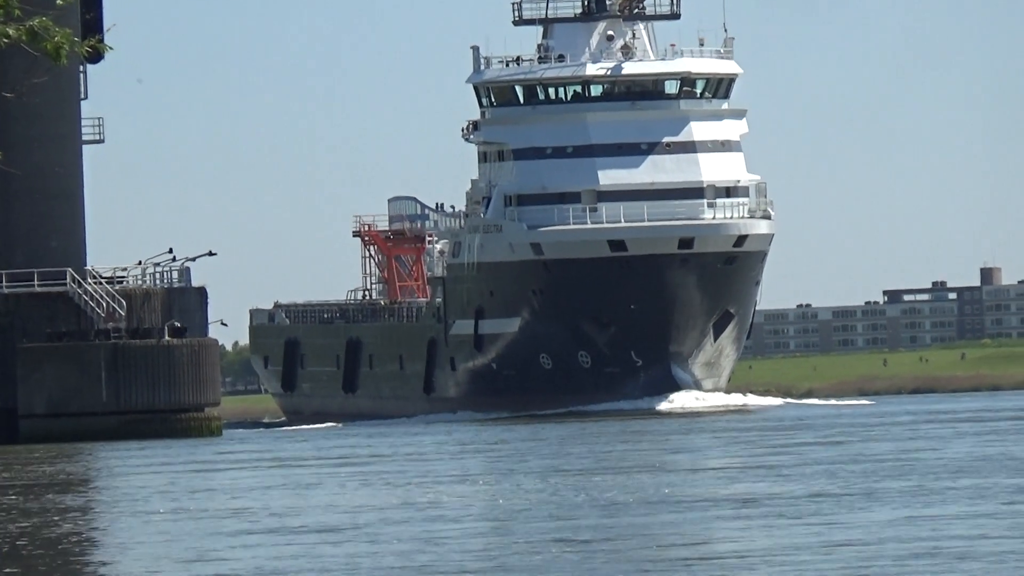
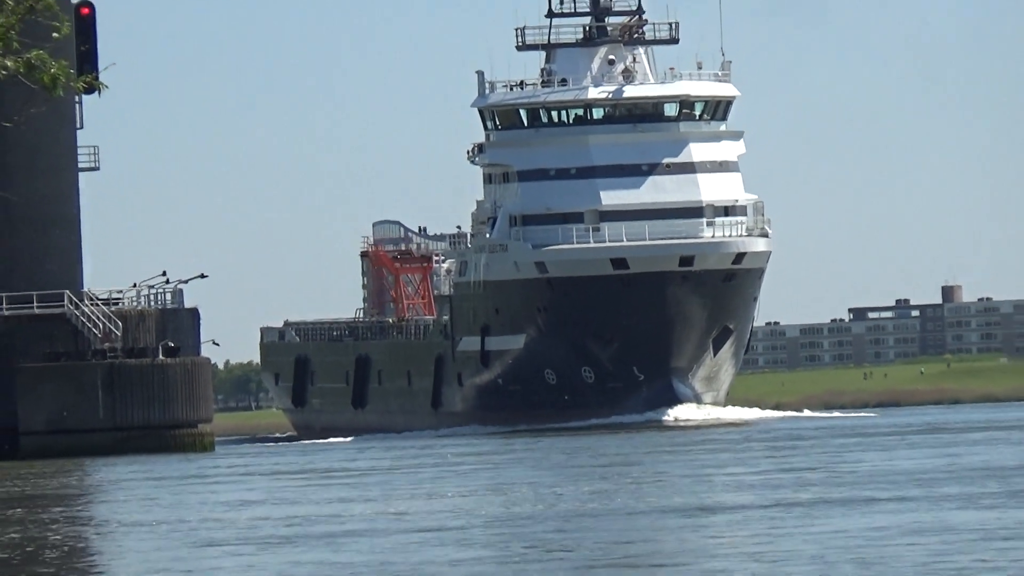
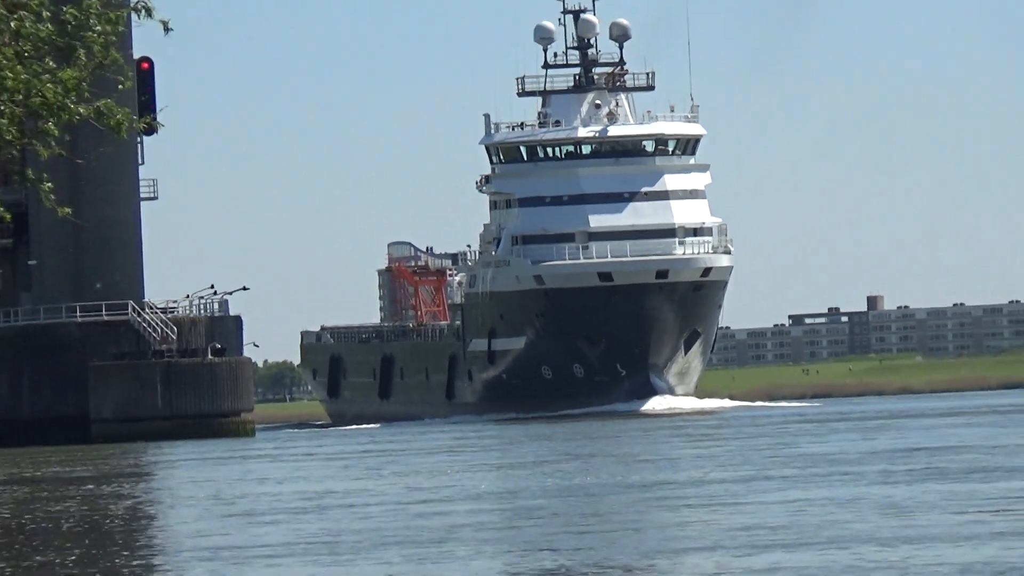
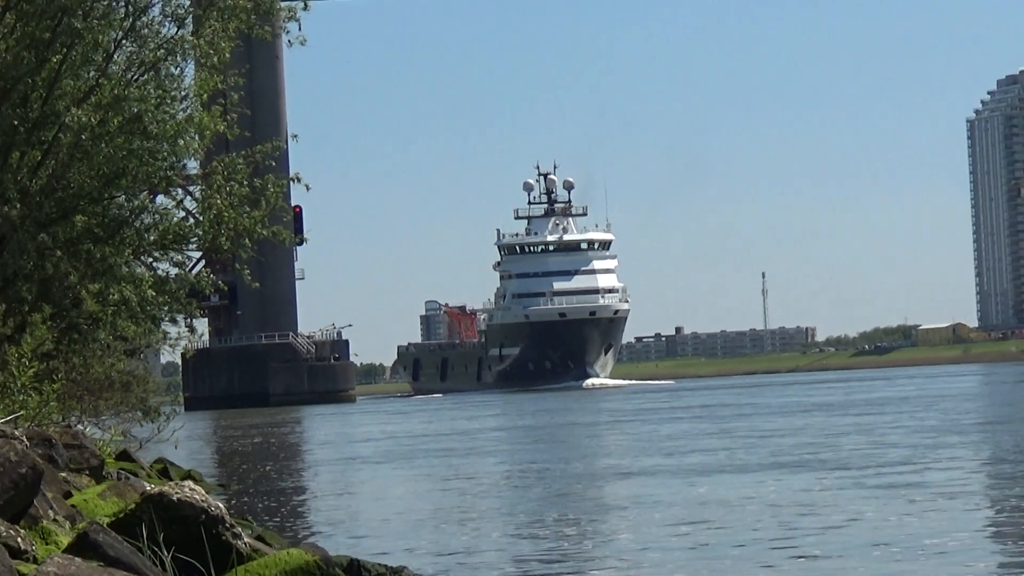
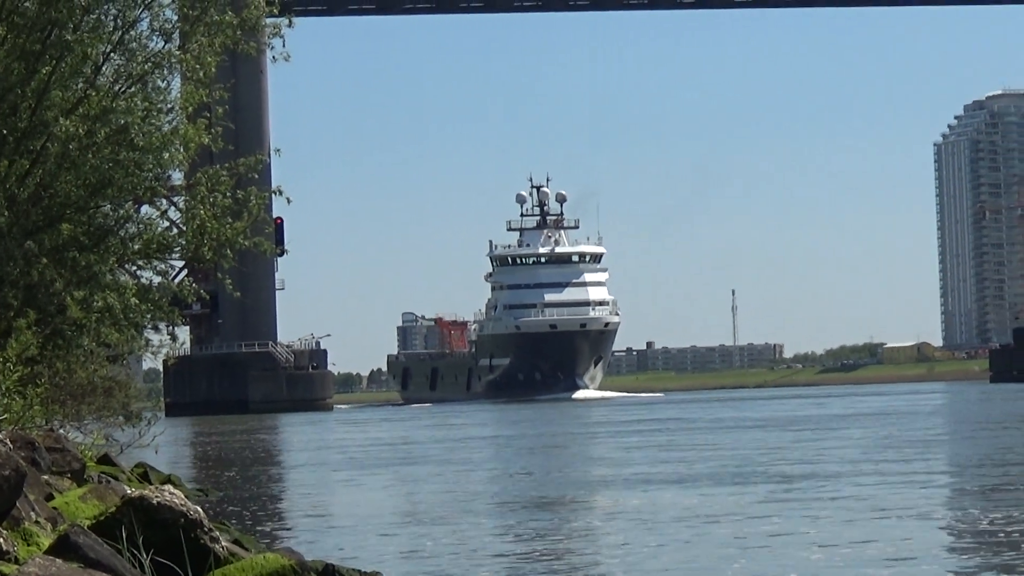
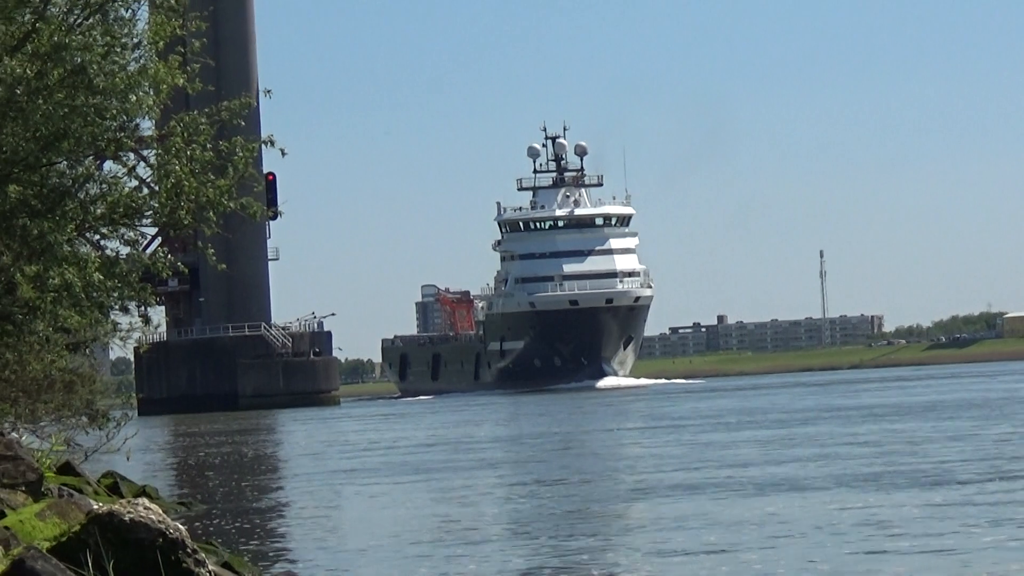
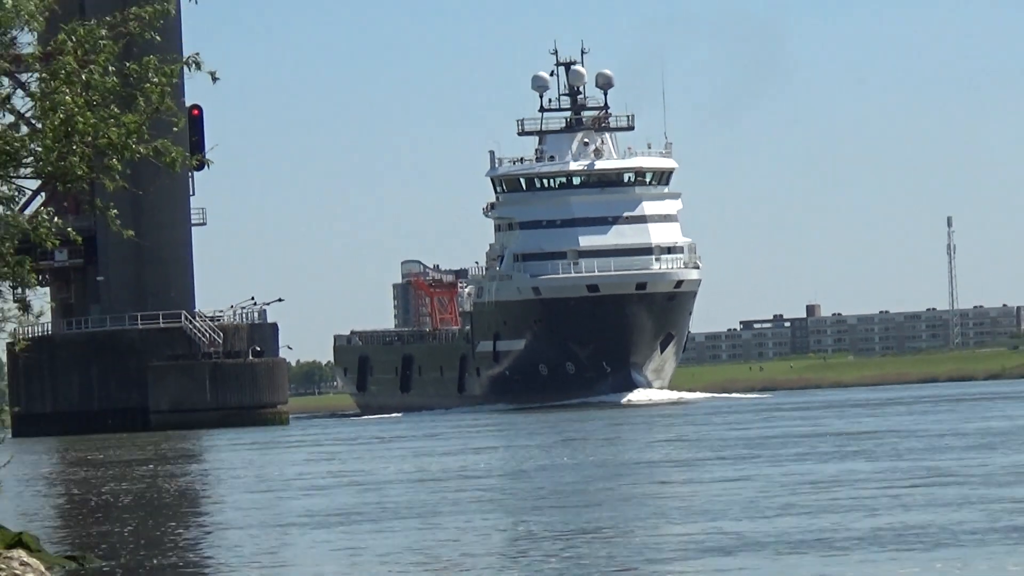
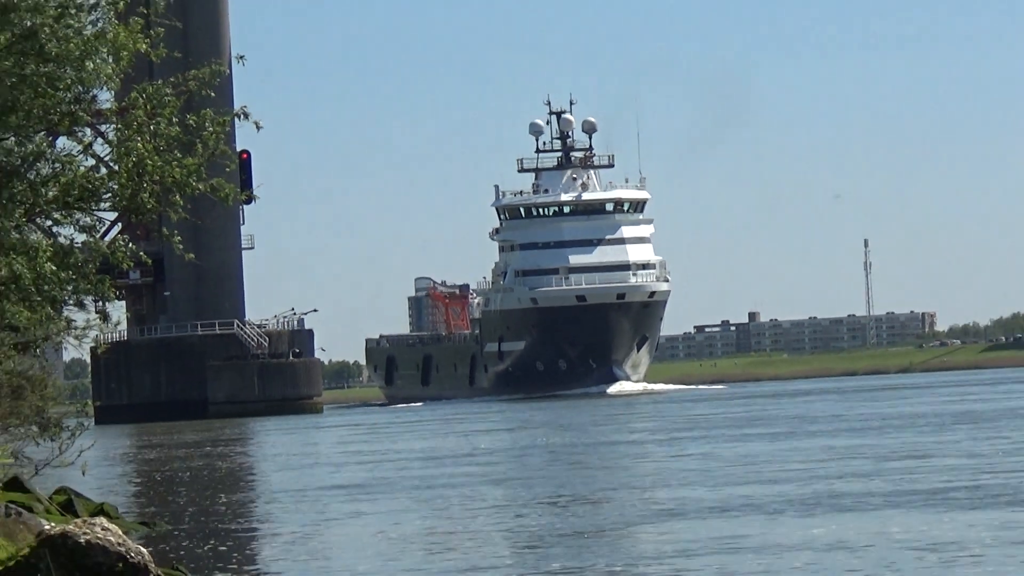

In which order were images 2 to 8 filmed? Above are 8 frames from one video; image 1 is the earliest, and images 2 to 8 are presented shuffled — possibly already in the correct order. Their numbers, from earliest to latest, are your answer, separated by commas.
2, 3, 7, 8, 6, 4, 5
